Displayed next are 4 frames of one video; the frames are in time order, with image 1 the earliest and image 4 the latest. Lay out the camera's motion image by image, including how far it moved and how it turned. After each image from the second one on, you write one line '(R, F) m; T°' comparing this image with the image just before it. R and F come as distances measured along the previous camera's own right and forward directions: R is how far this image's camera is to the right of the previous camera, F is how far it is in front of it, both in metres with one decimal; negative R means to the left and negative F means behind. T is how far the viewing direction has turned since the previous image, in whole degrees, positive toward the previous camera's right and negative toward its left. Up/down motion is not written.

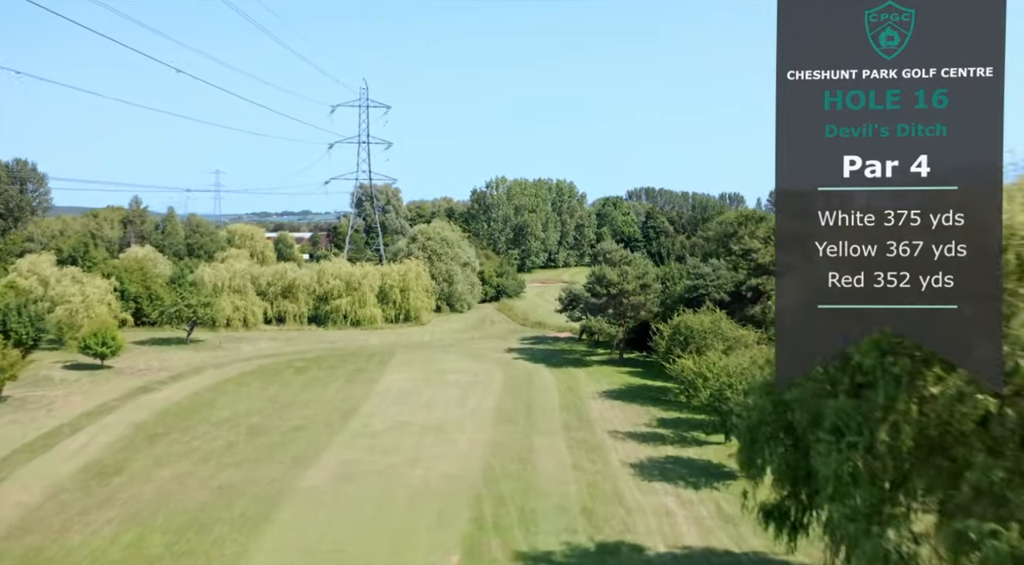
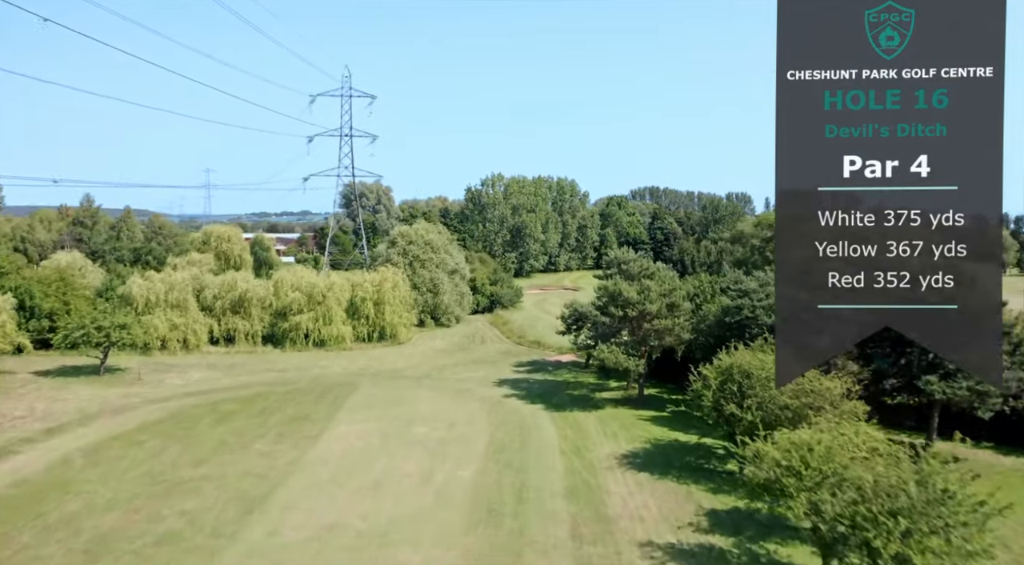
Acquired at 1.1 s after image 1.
(+0.4, +8.4) m; 0°
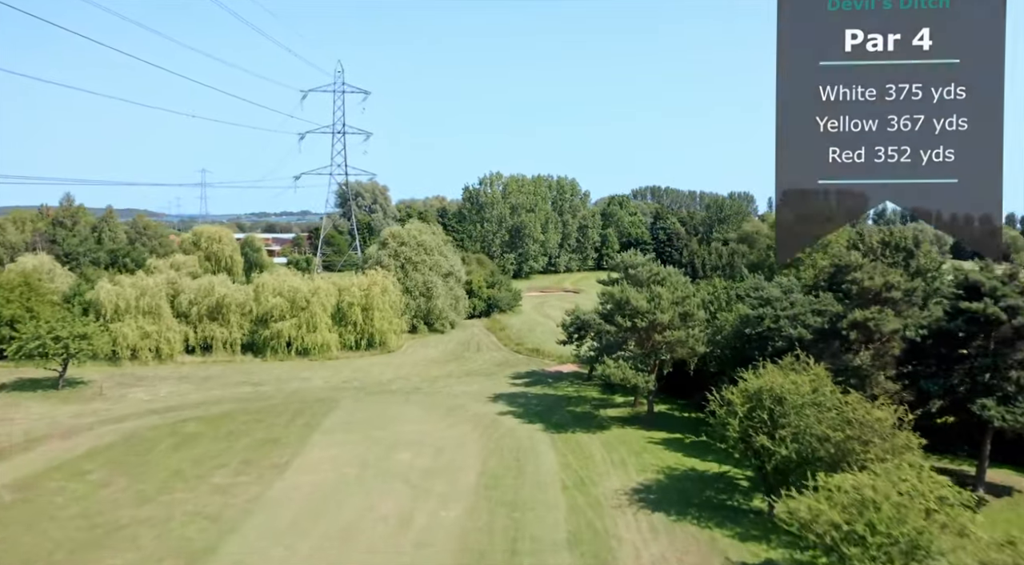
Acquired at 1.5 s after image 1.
(+0.2, +3.0) m; 0°
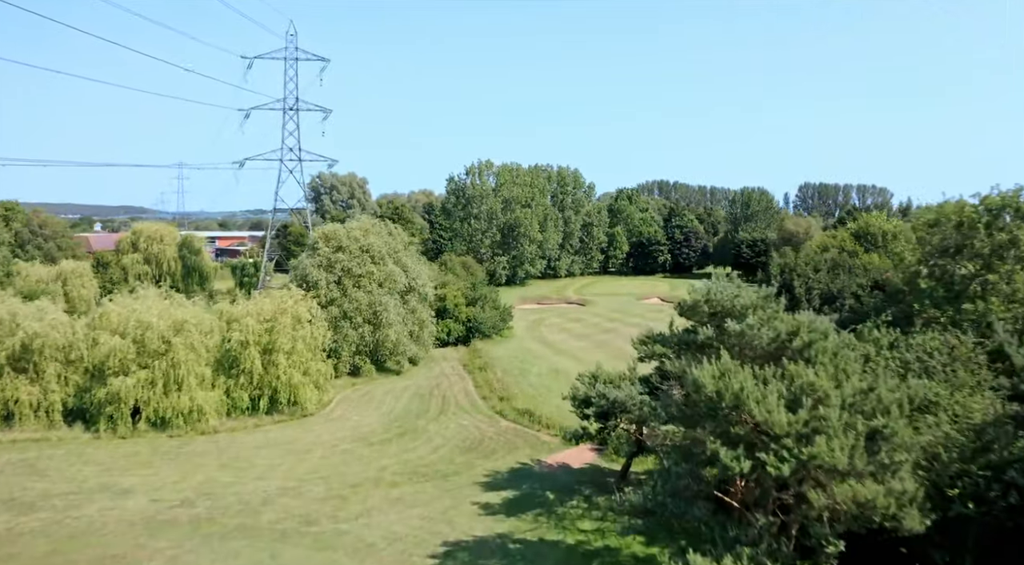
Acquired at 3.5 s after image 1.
(+0.7, +15.3) m; 0°
